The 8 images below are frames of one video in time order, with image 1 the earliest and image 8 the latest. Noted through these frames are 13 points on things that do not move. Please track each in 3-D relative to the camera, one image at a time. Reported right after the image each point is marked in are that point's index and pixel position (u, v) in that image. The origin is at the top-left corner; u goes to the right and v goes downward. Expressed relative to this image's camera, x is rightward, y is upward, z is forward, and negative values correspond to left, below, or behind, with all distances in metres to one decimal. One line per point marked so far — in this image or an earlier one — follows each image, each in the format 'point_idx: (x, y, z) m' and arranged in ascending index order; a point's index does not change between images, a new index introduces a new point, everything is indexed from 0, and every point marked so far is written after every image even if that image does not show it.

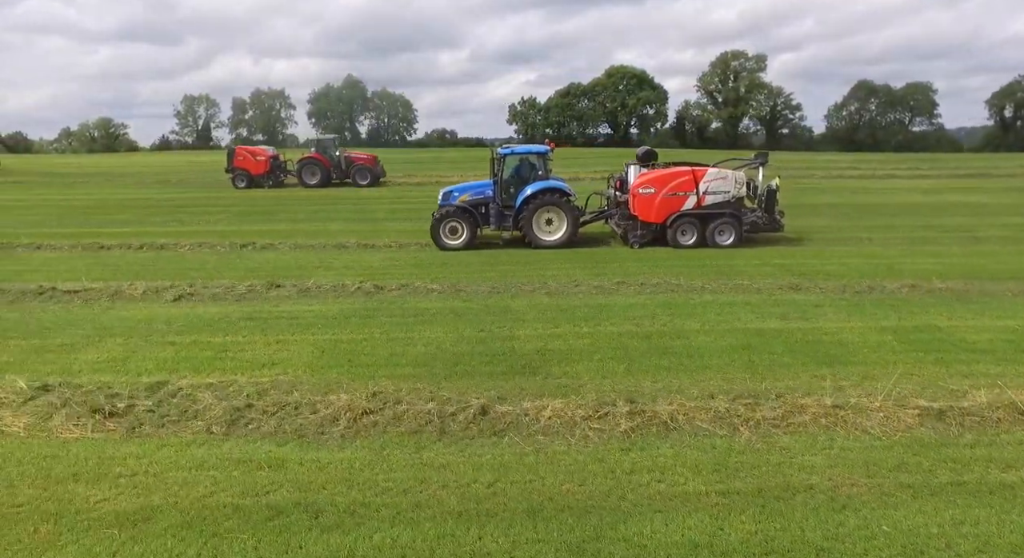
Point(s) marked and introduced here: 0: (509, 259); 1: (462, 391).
0: (0.0, +0.3, +10.7) m
1: (-0.4, -1.0, +5.7) m
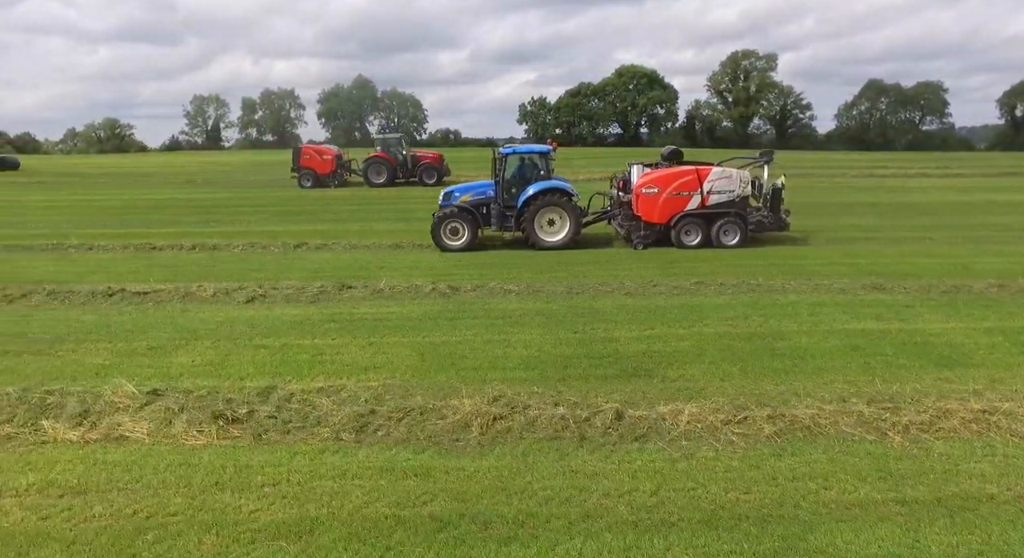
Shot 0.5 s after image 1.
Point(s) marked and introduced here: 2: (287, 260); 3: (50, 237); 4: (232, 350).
0: (+1.0, +0.3, +10.6) m
1: (+0.6, -1.0, +5.6) m
2: (-3.8, +0.3, +11.1) m
3: (-9.2, +0.8, +13.1) m
4: (-2.9, -0.7, +6.9) m
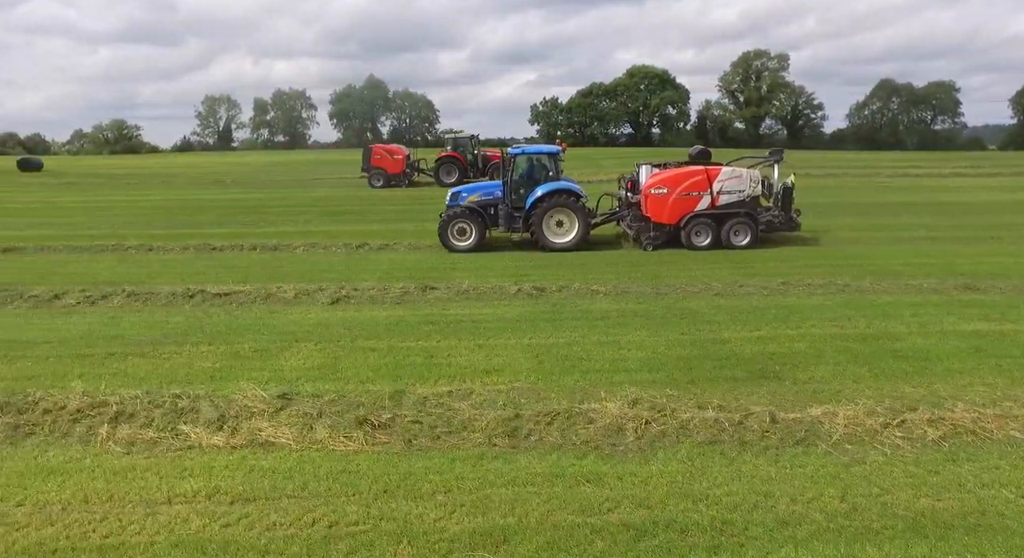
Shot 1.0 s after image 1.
0: (+2.2, +0.3, +10.5) m
1: (+1.8, -1.0, +5.5) m
2: (-2.6, +0.3, +11.0) m
3: (-8.0, +0.8, +13.0) m
4: (-1.8, -0.8, +6.8) m
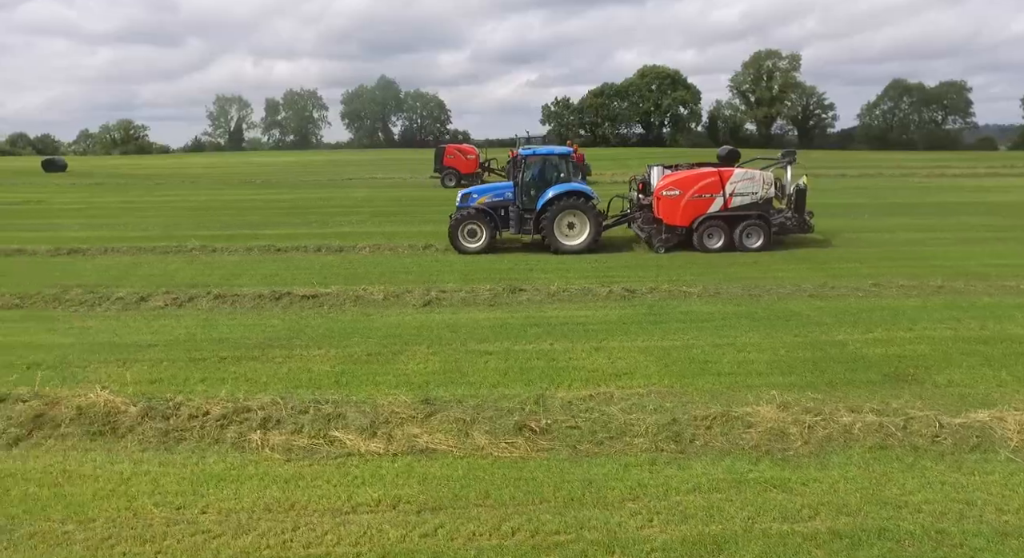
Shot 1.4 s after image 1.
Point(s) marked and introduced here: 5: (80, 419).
0: (+3.4, +0.2, +10.4) m
1: (+3.0, -1.0, +5.4) m
2: (-1.4, +0.3, +10.9) m
3: (-6.8, +0.8, +12.9) m
4: (-0.6, -0.8, +6.7) m
5: (-3.4, -1.1, +5.2) m
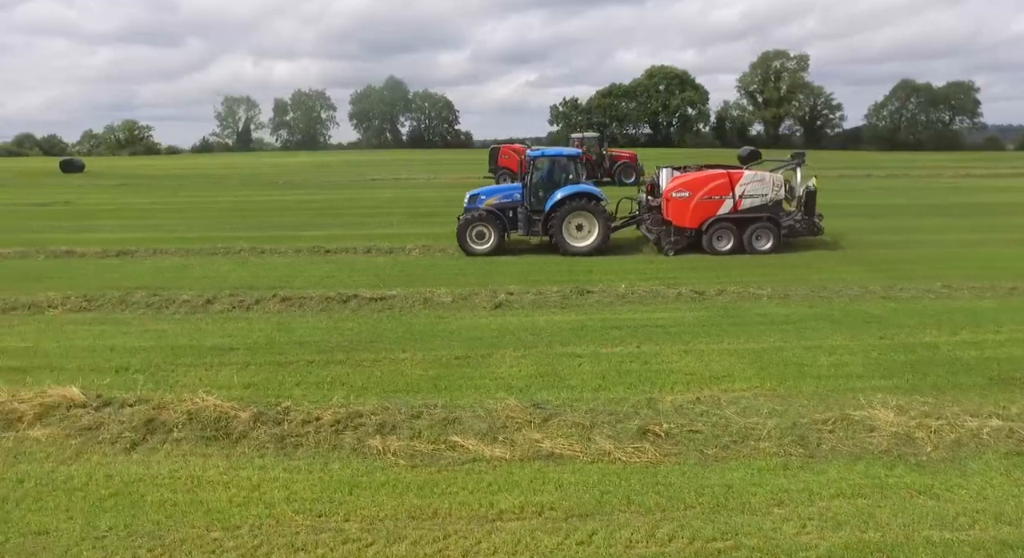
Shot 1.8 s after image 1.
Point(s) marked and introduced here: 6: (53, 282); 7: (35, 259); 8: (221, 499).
0: (+4.3, +0.2, +10.4) m
1: (+3.9, -1.0, +5.4) m
2: (-0.5, +0.3, +10.9) m
3: (-5.9, +0.7, +12.8) m
4: (+0.3, -0.8, +6.6) m
5: (-2.5, -1.1, +5.2) m
6: (-6.8, -0.1, +9.8) m
7: (-8.2, +0.3, +11.2) m
8: (-1.9, -1.4, +4.3) m
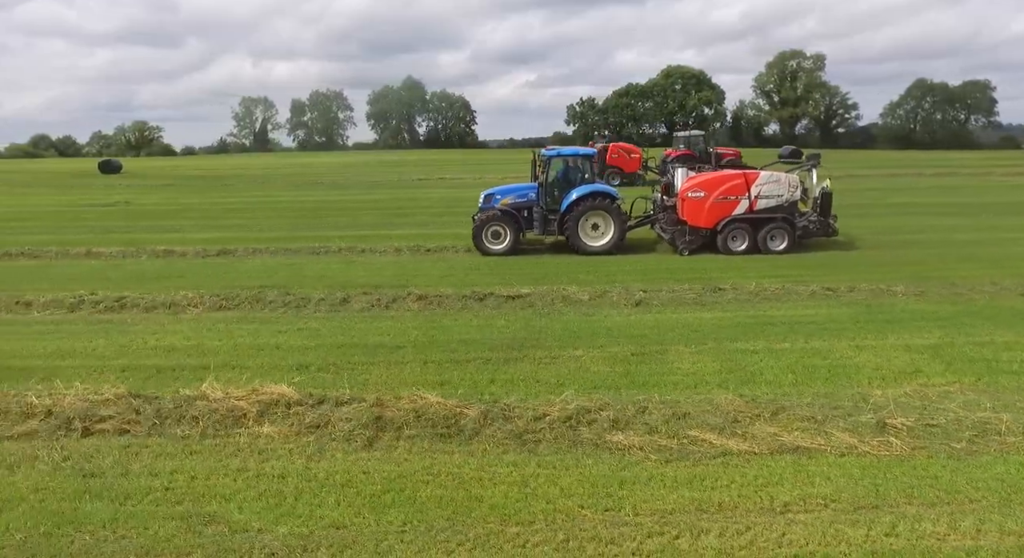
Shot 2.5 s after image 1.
0: (+6.1, +0.3, +10.4) m
1: (+5.7, -1.0, +5.4) m
2: (+1.2, +0.3, +10.9) m
3: (-4.1, +0.8, +12.8) m
4: (+2.1, -0.8, +6.7) m
5: (-0.7, -1.1, +5.2) m
6: (-5.0, 0.0, +9.8) m
7: (-6.4, +0.3, +11.3) m
8: (-0.1, -1.4, +4.3) m
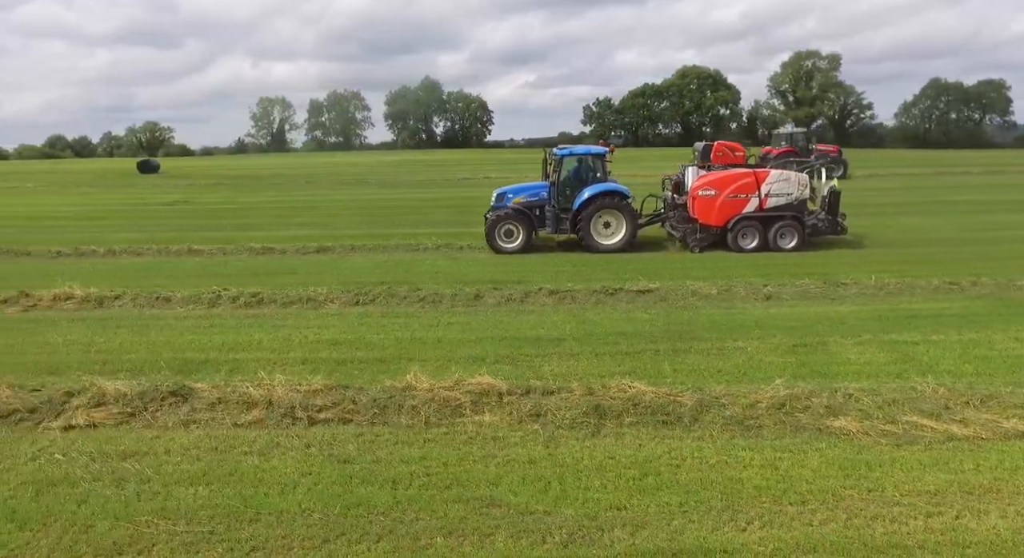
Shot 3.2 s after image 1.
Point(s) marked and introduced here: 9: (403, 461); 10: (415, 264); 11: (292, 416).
0: (+7.8, +0.3, +10.6) m
1: (+7.4, -0.9, +5.6) m
2: (+3.0, +0.4, +11.0) m
3: (-2.4, +0.8, +13.0) m
4: (+3.9, -0.7, +6.8) m
5: (+1.0, -1.1, +5.4) m
6: (-3.3, 0.0, +9.9) m
7: (-4.7, +0.4, +11.4) m
8: (+1.6, -1.4, +4.5) m
9: (-0.8, -1.3, +4.8) m
10: (-1.6, +0.2, +10.6) m
11: (-1.8, -1.1, +5.3) m
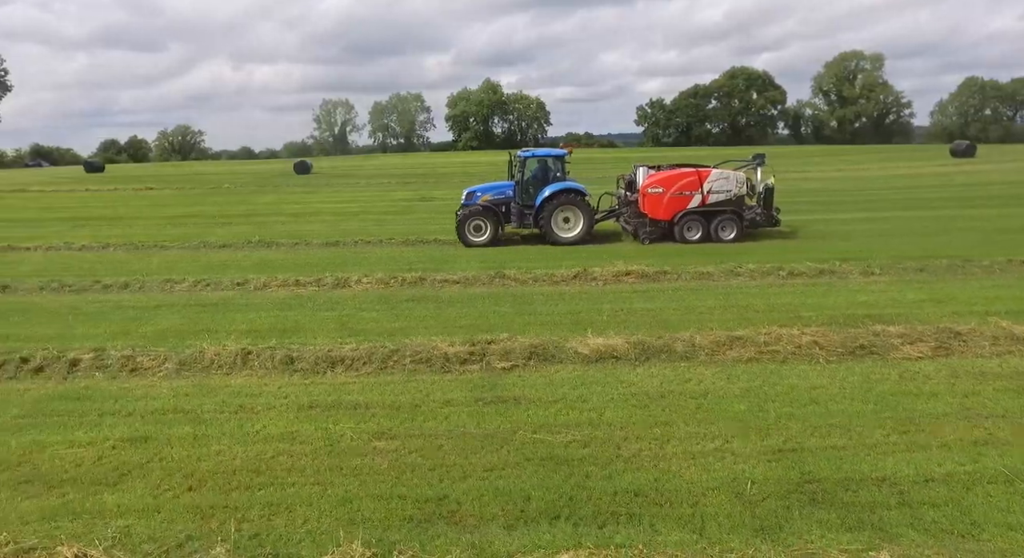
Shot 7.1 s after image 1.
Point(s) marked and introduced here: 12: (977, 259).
0: (+15.2, +0.9, +12.4) m
1: (+15.1, -0.3, +7.4) m
2: (+10.4, +0.8, +12.7) m
3: (+4.9, +1.2, +14.4) m
4: (+11.4, -0.2, +8.5) m
5: (+8.6, -0.6, +6.9) m
6: (+4.2, +0.4, +11.3) m
7: (+2.7, +0.7, +12.7) m
8: (+9.3, -0.9, +6.1) m
9: (+6.9, -0.9, +6.3) m
10: (+5.8, +0.6, +12.1) m
11: (+5.9, -0.7, +6.8) m
12: (+7.3, +0.3, +10.8) m
